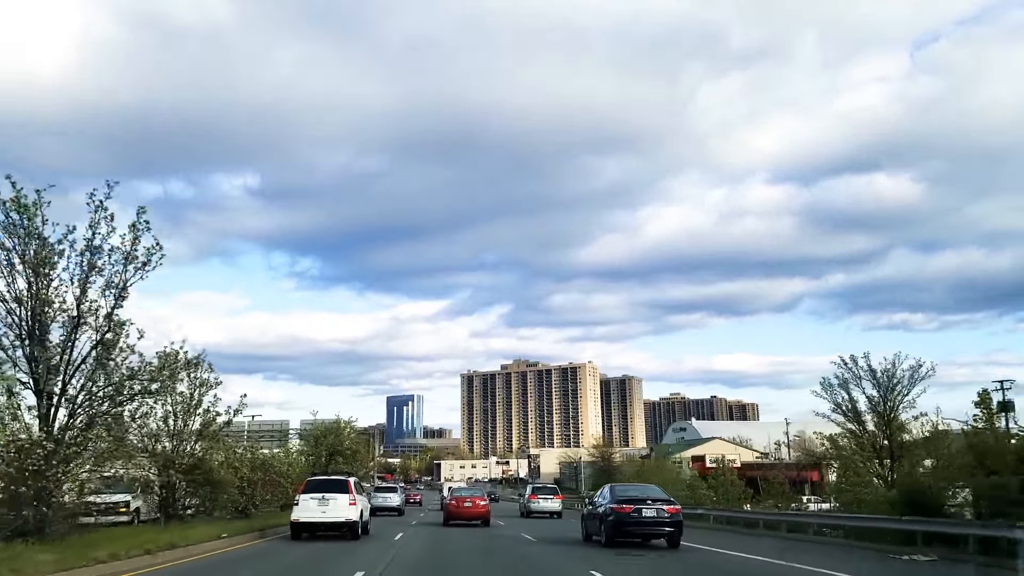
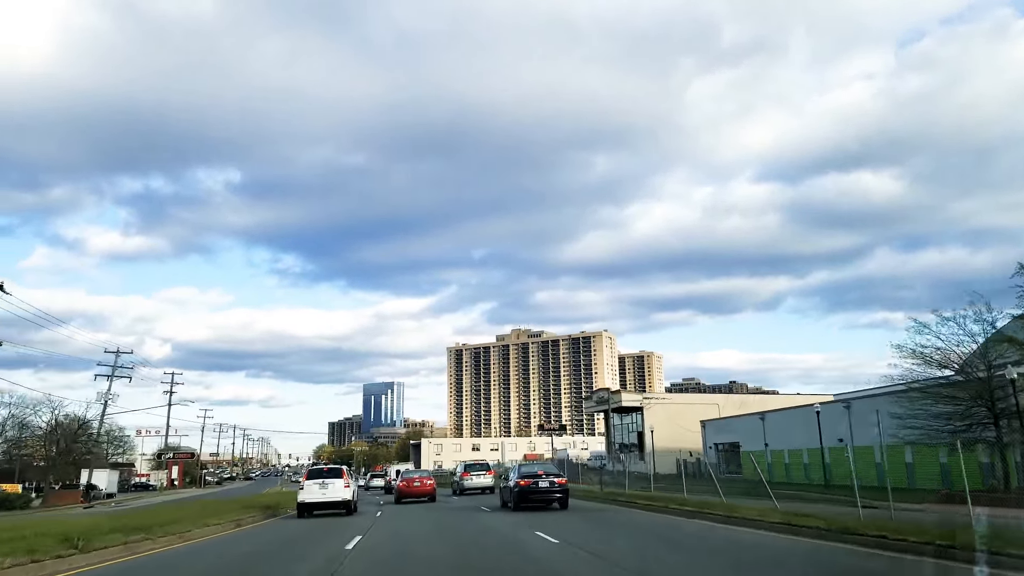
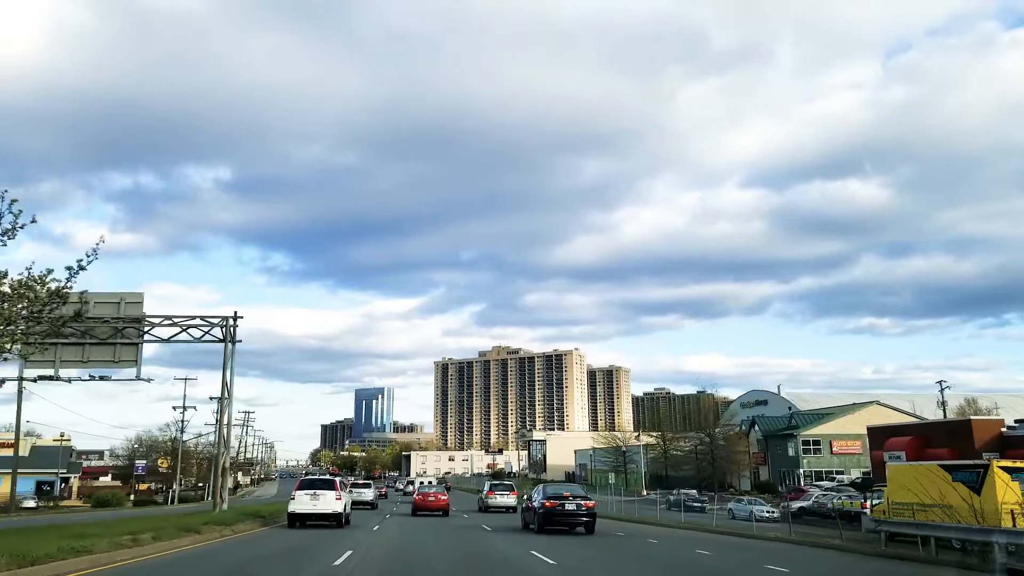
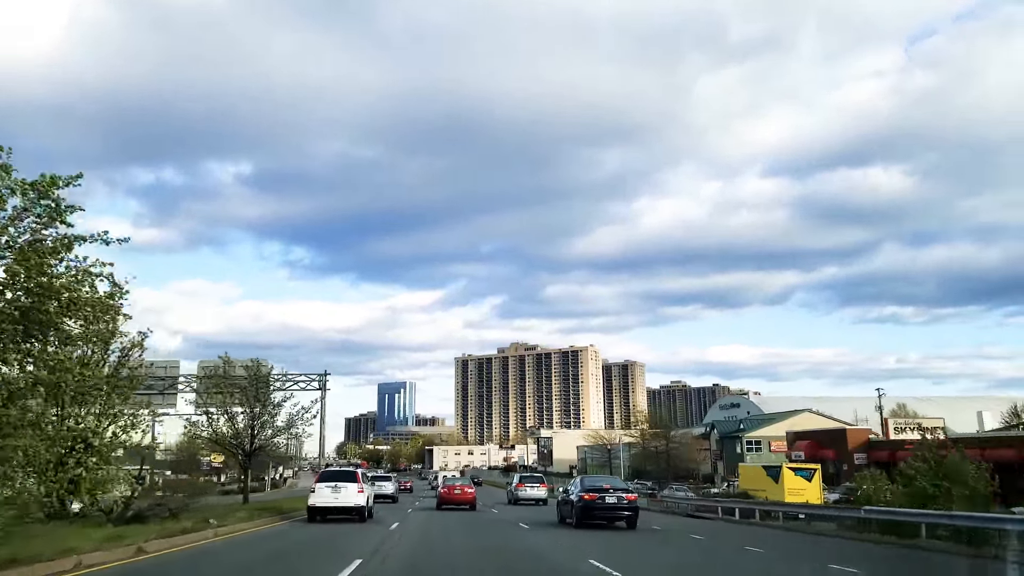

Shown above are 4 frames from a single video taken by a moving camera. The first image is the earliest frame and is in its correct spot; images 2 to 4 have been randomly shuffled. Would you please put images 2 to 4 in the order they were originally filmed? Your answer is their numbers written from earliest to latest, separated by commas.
4, 3, 2
